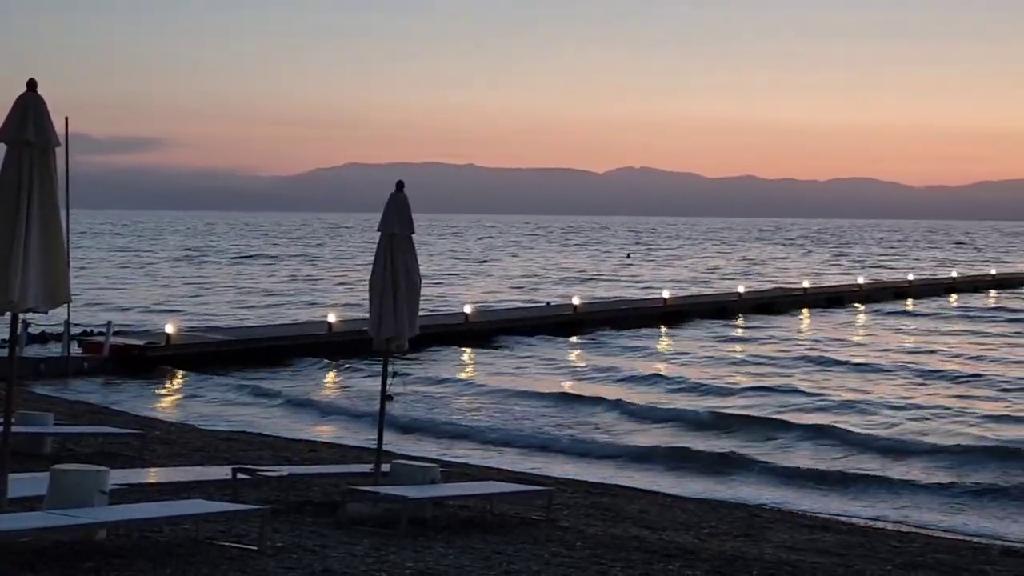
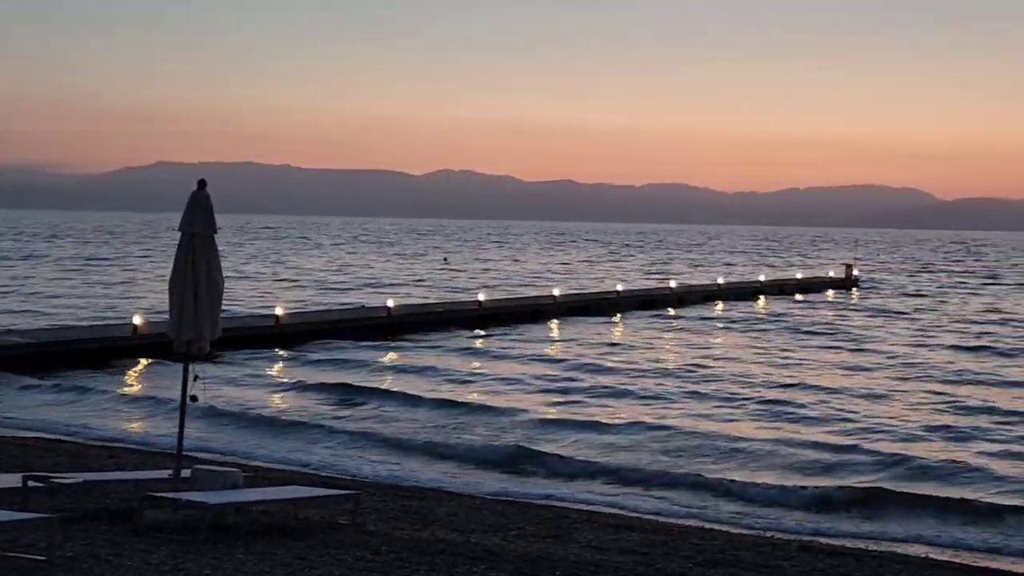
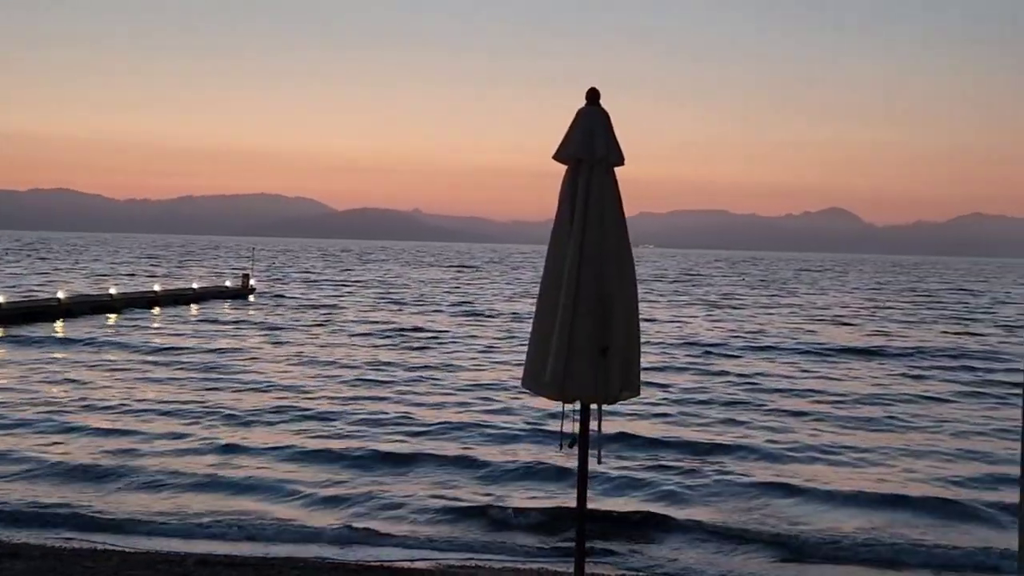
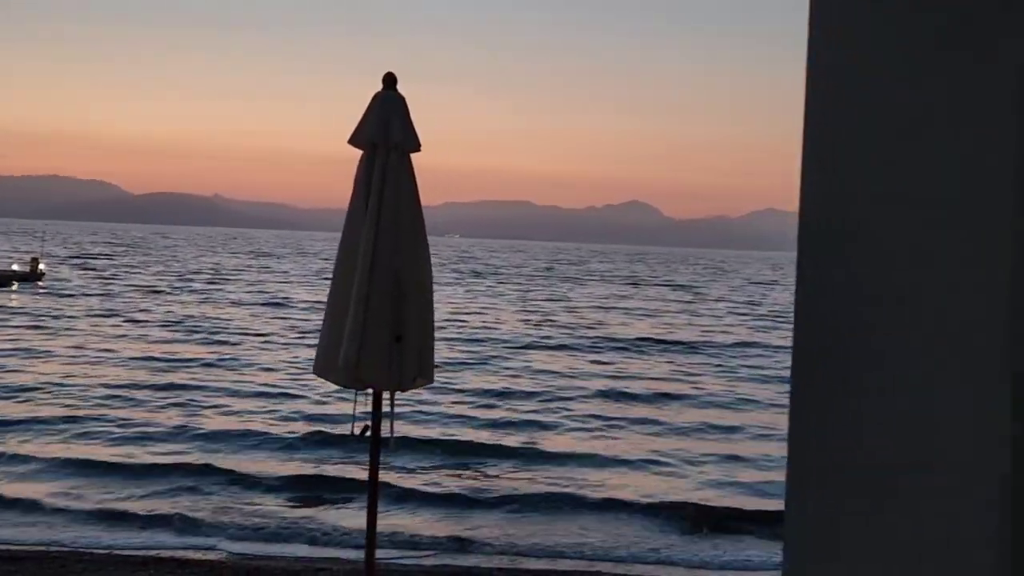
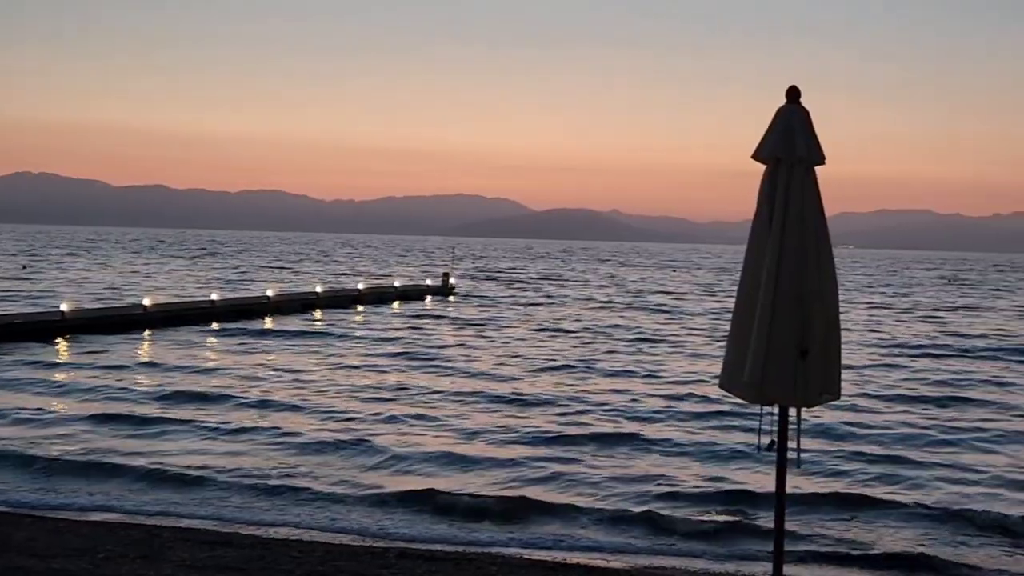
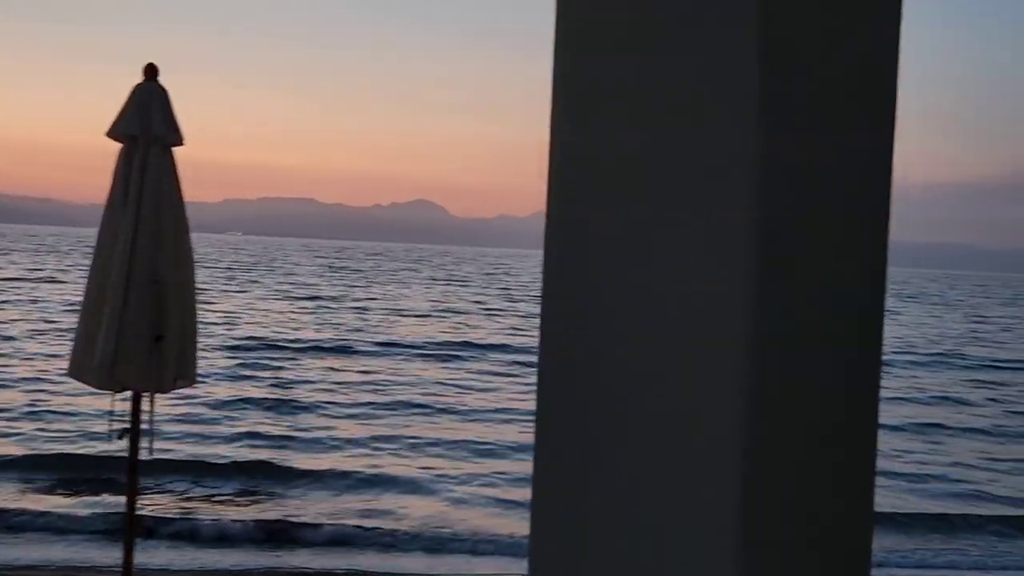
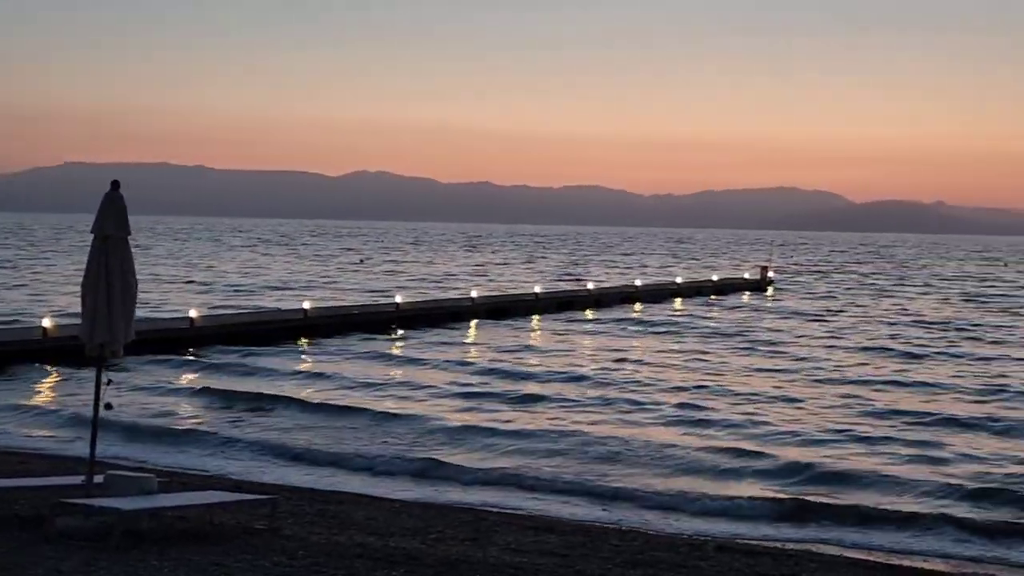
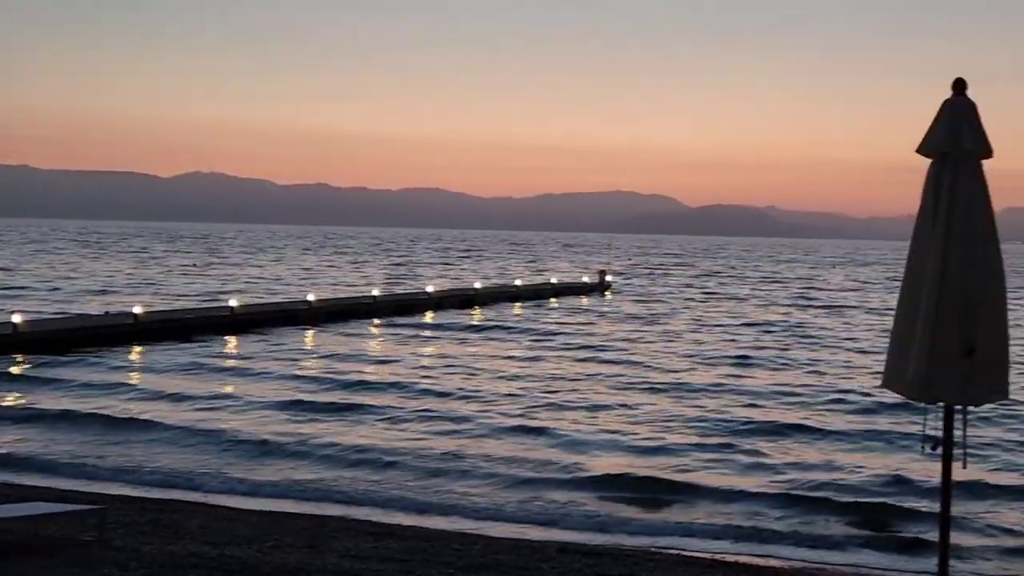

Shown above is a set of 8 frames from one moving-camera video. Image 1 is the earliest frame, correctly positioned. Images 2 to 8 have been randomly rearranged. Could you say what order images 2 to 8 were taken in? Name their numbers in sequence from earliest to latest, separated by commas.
2, 7, 8, 5, 3, 4, 6
